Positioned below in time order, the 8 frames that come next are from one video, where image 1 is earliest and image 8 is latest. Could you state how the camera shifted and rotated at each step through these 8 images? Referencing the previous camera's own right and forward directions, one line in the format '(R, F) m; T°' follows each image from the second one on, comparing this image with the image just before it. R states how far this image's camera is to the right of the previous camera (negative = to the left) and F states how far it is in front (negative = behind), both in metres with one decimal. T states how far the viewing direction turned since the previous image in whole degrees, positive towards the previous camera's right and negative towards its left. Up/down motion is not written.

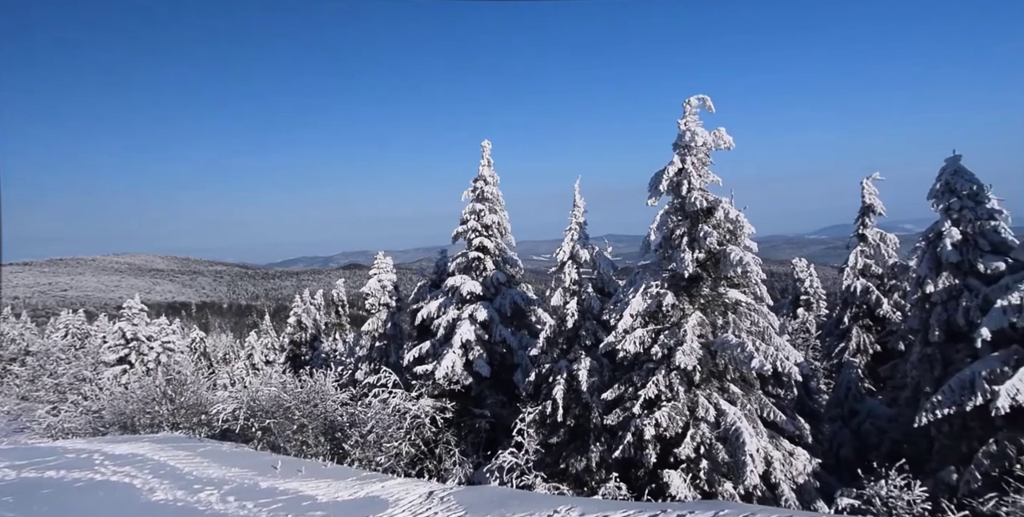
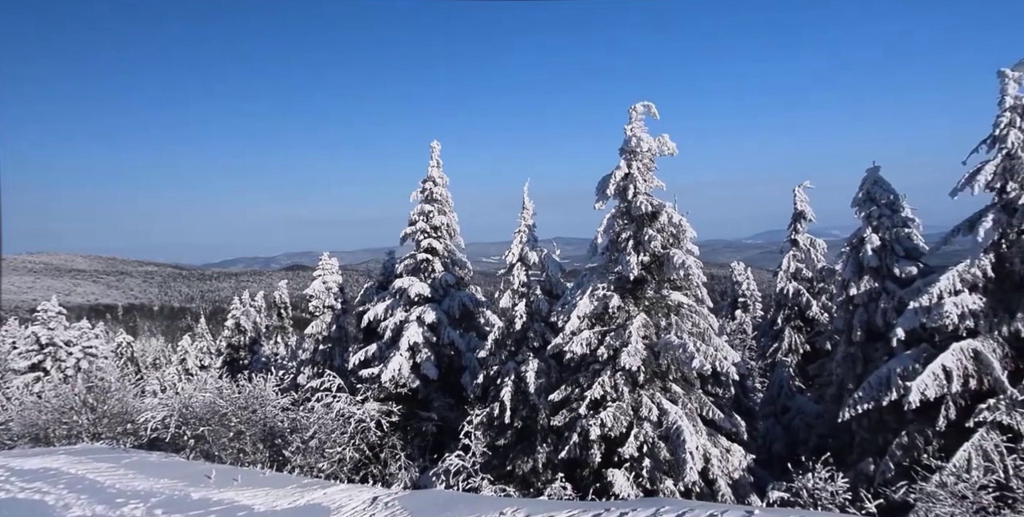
(+0.4, -0.4) m; +4°
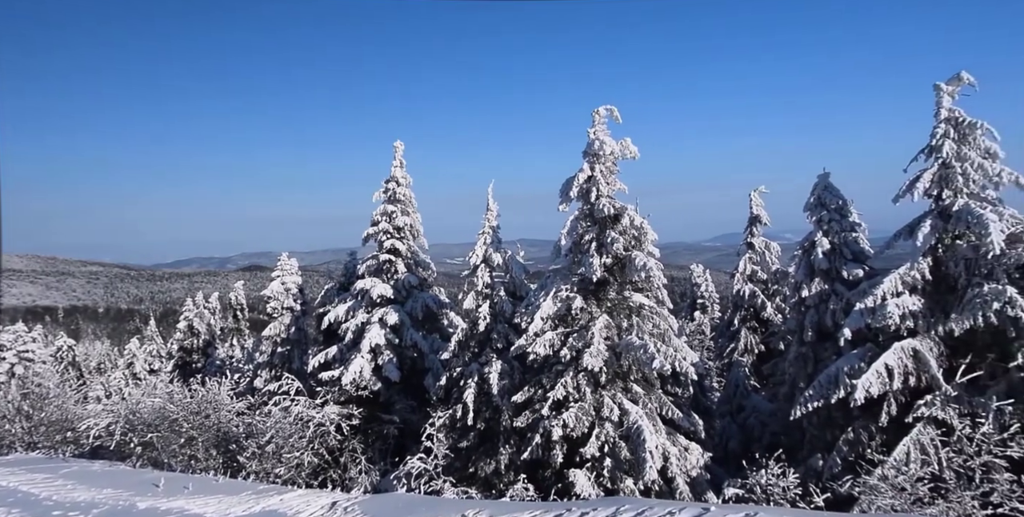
(+0.3, -0.1) m; +3°
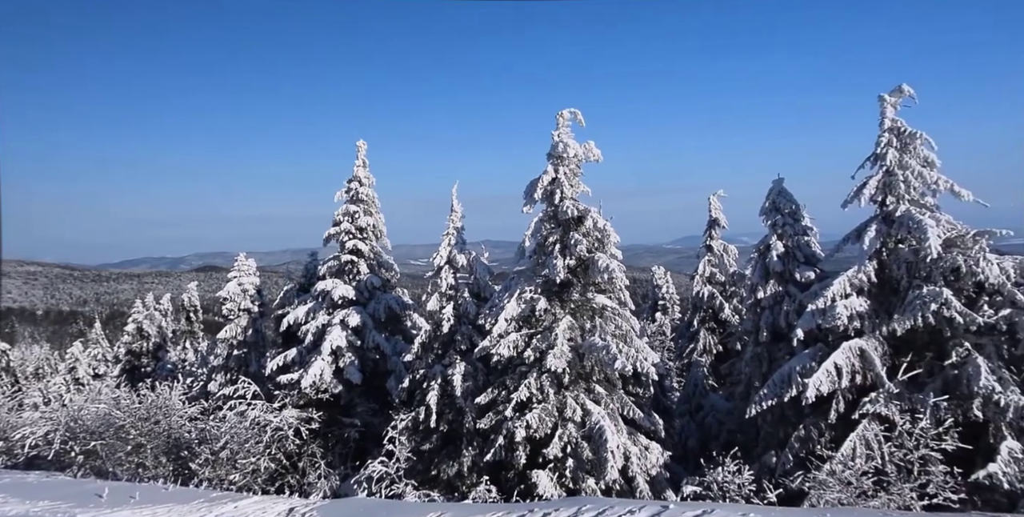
(0.0, -0.4) m; +3°
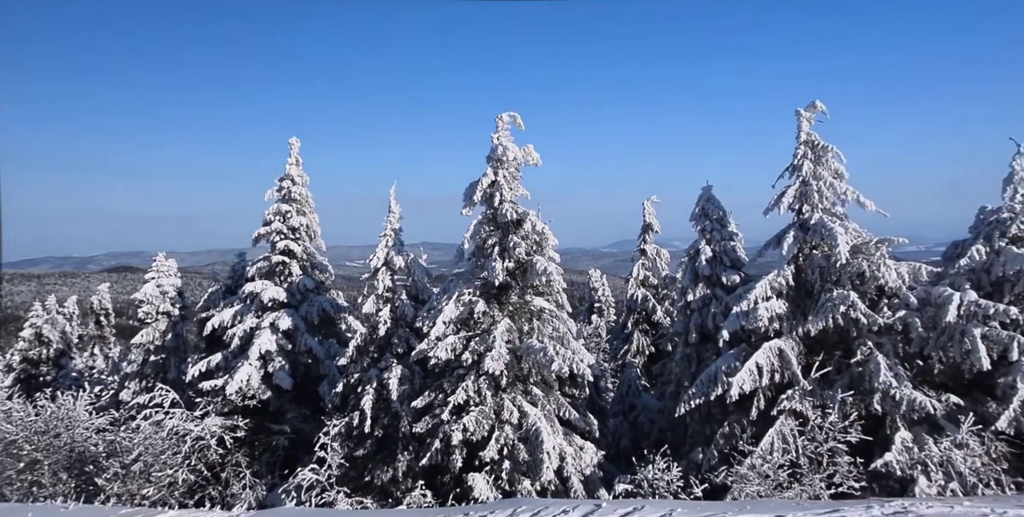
(+0.1, -0.5) m; +4°
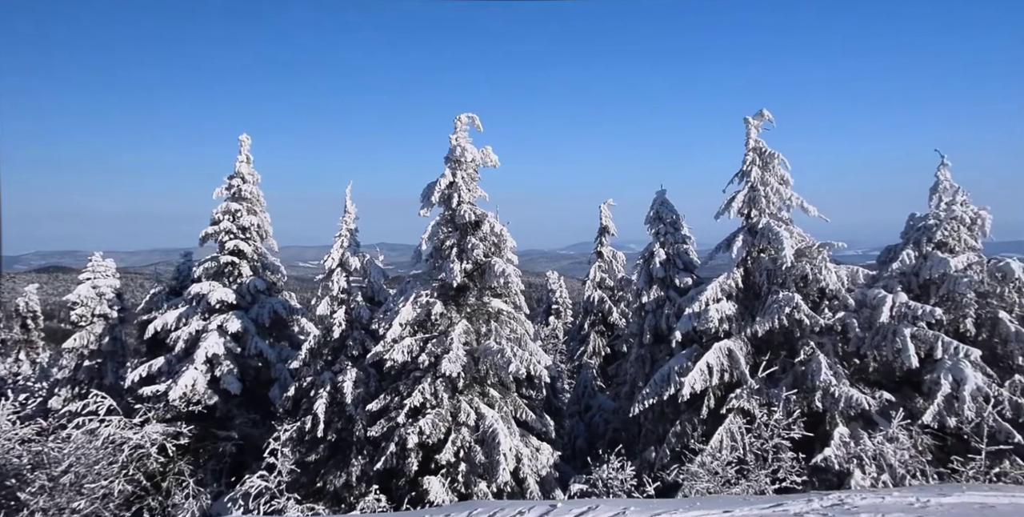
(0.0, -0.3) m; +3°
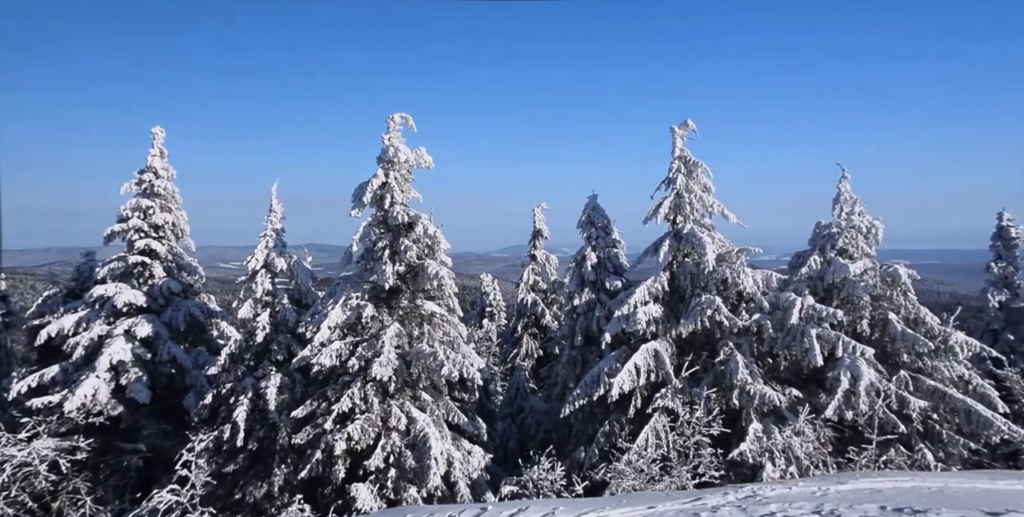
(+0.1, -0.3) m; +5°
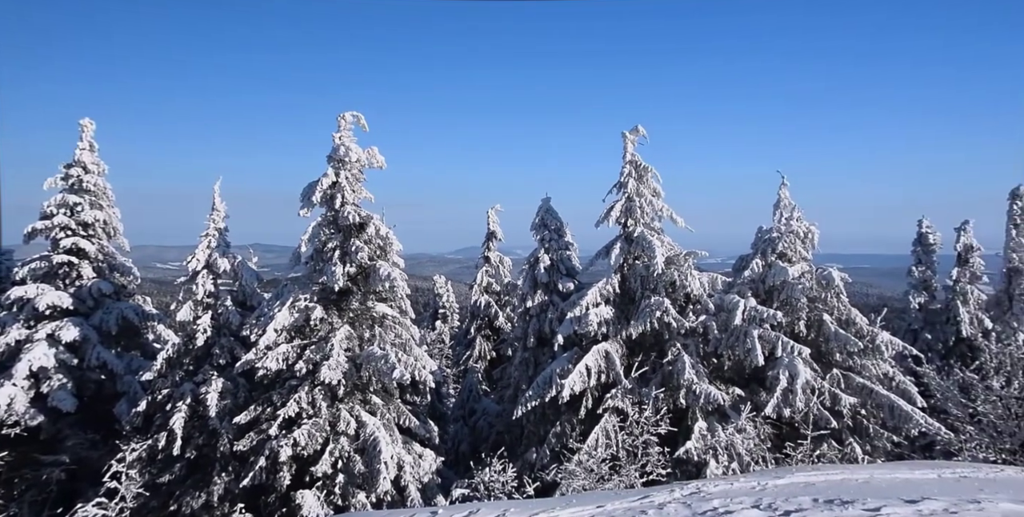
(0.0, -0.2) m; +3°
